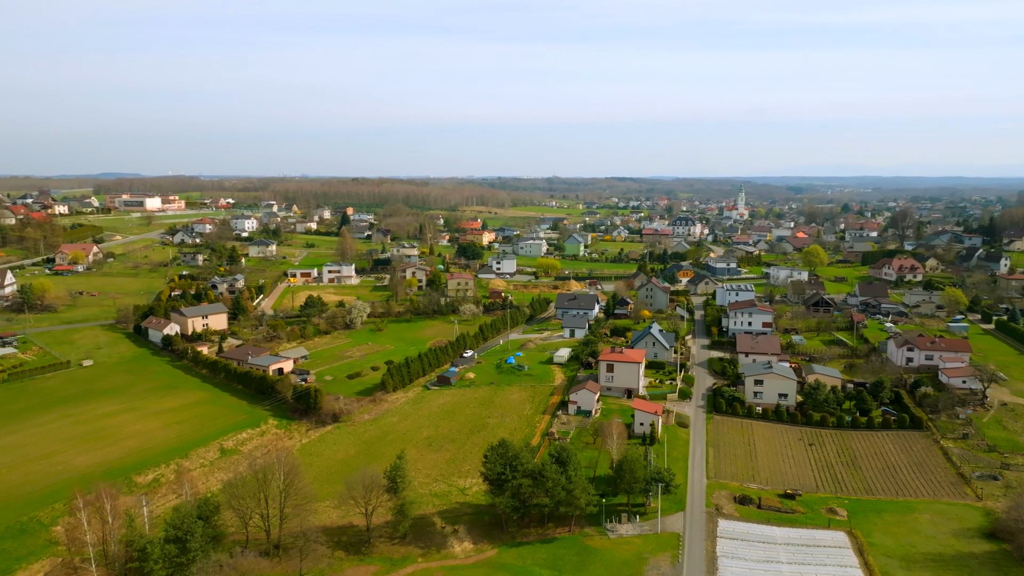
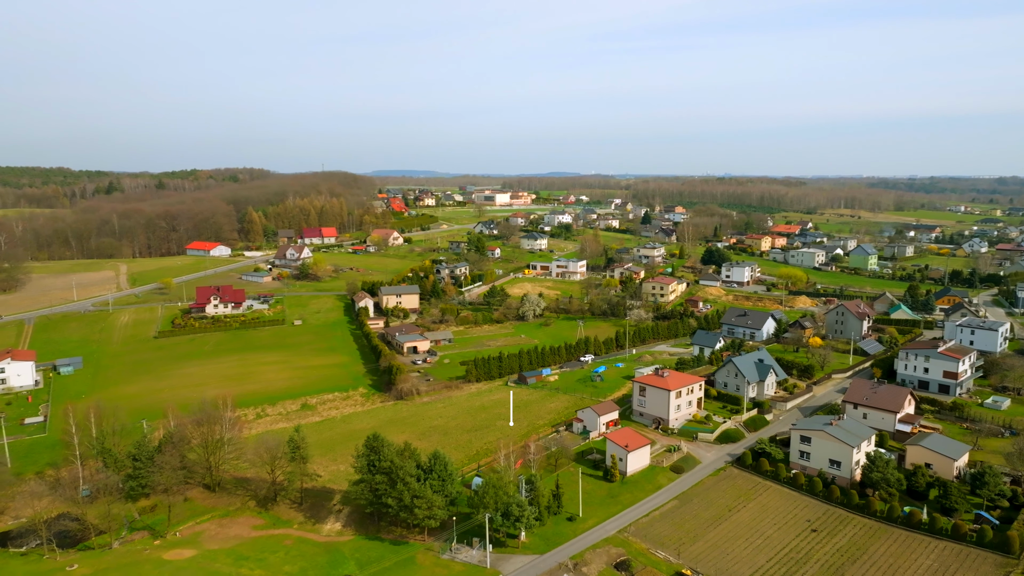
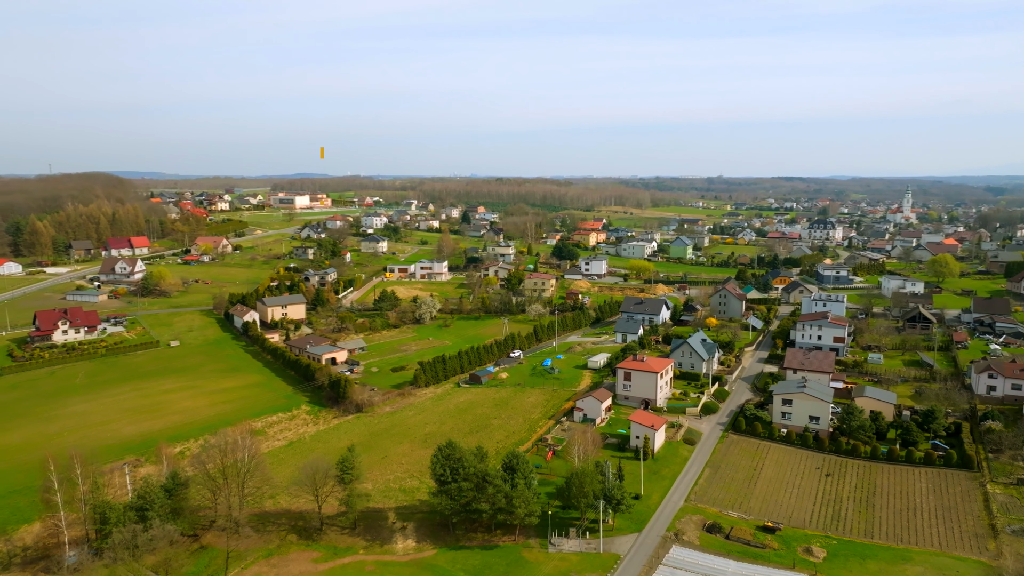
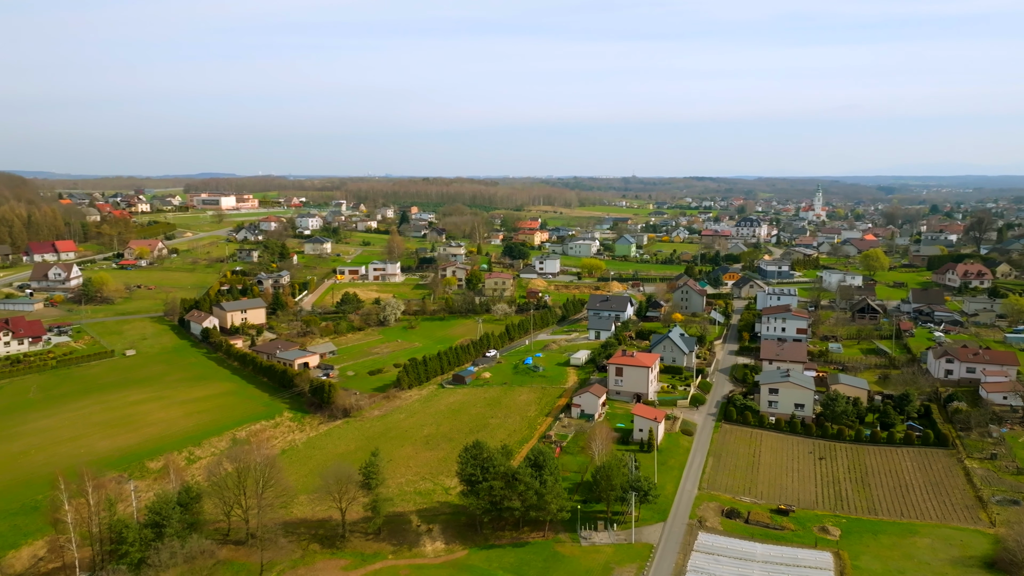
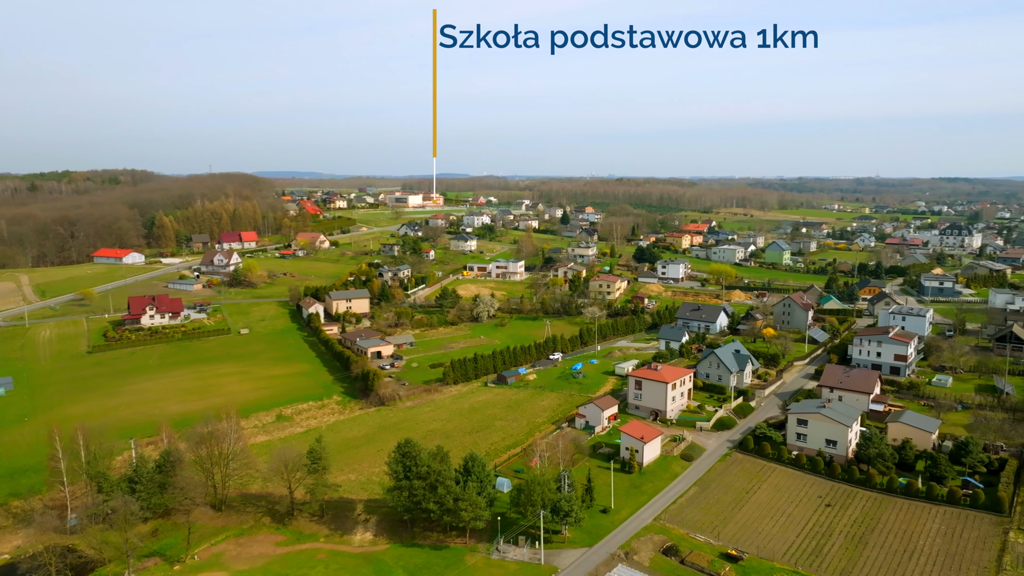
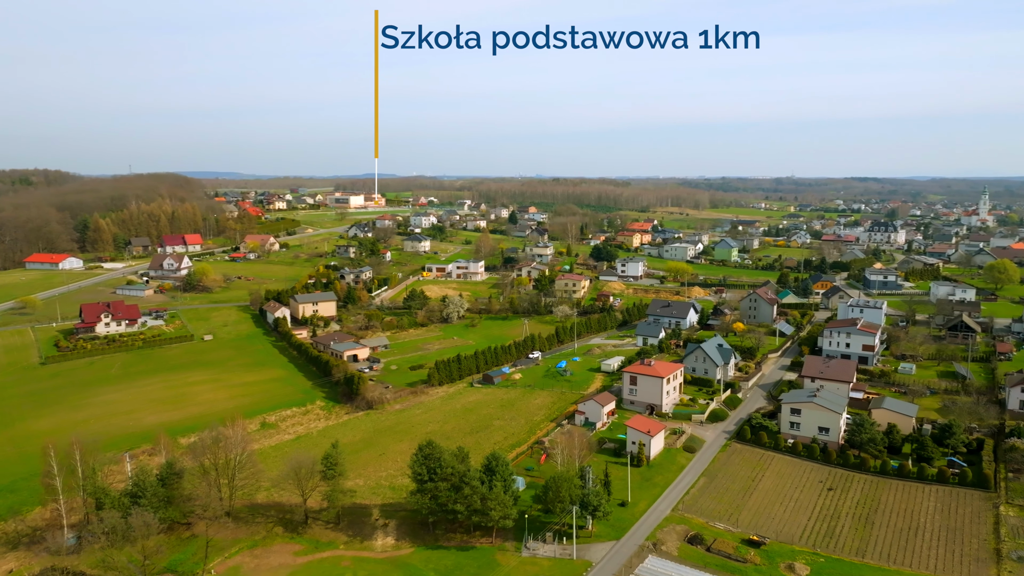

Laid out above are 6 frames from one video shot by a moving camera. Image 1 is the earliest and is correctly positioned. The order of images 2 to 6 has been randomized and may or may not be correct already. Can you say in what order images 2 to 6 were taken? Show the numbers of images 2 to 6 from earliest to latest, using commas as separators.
4, 3, 6, 5, 2
